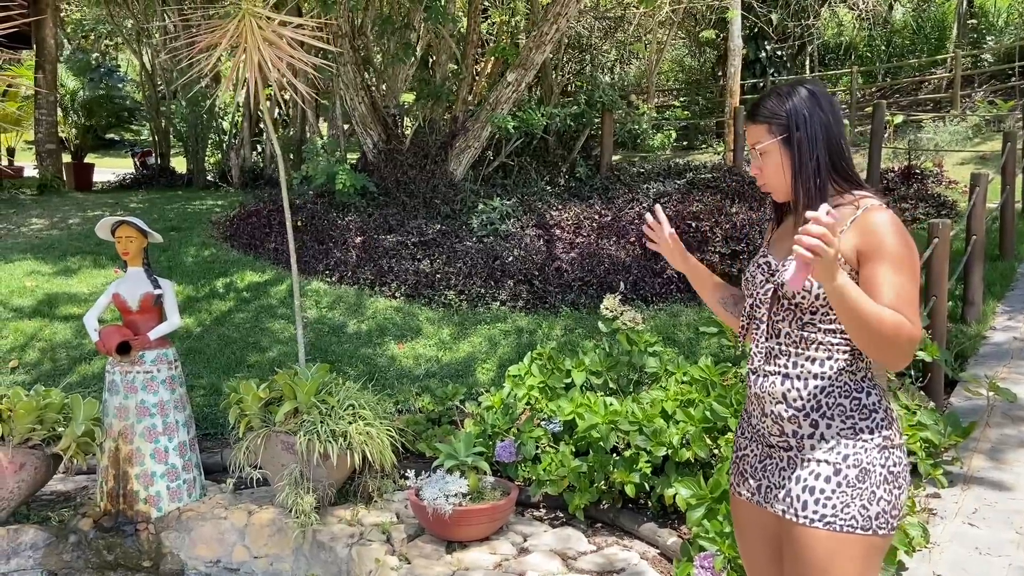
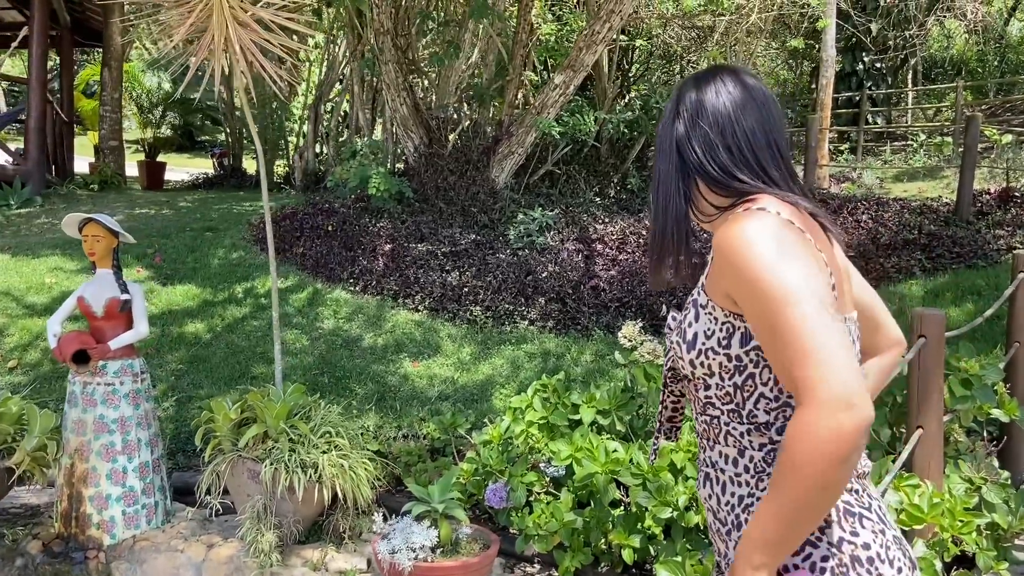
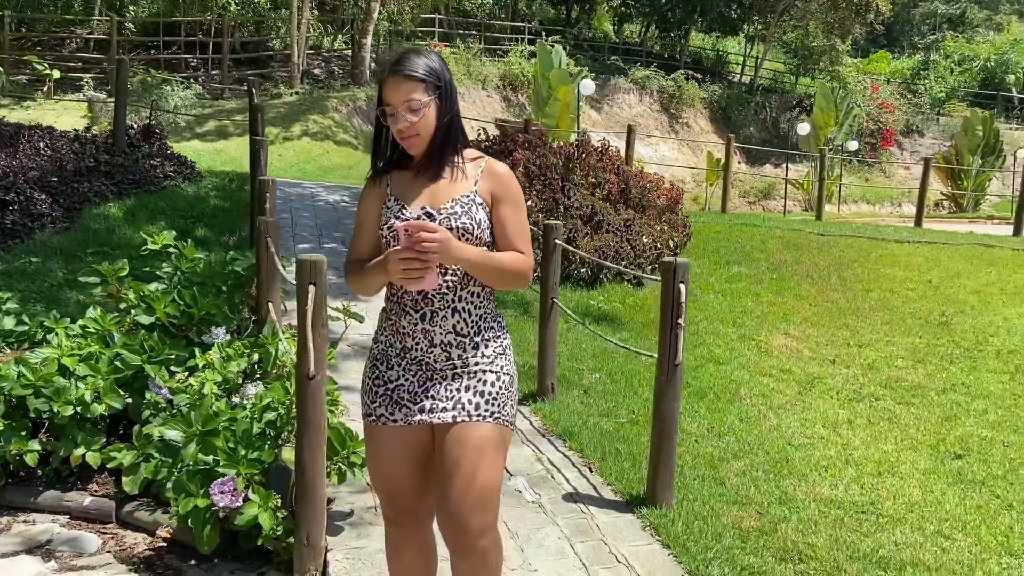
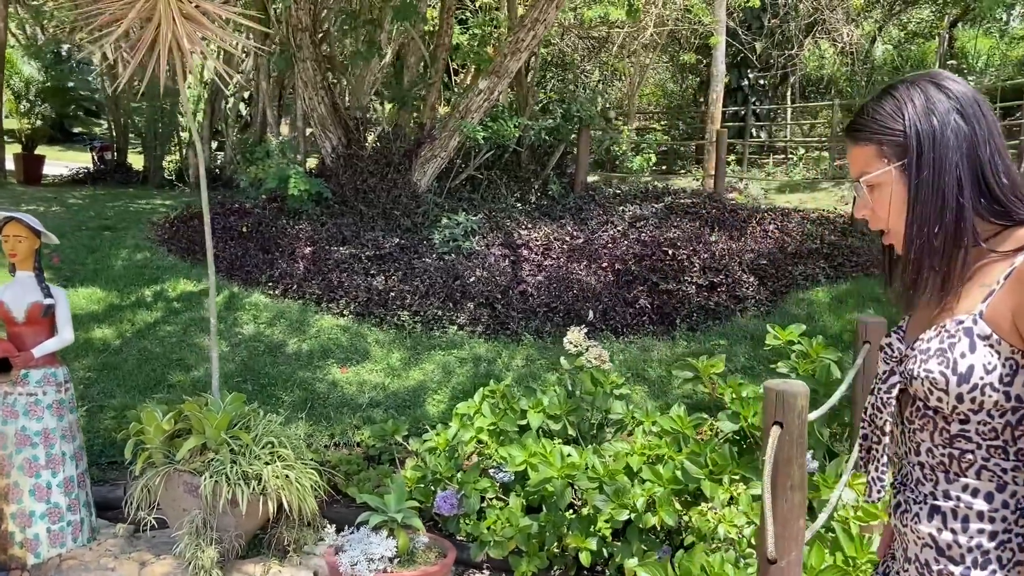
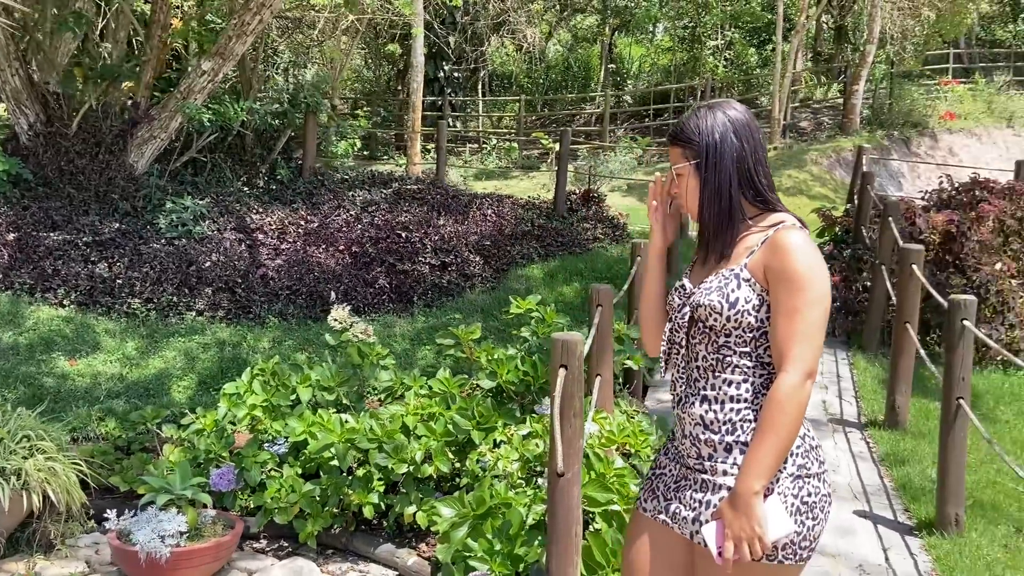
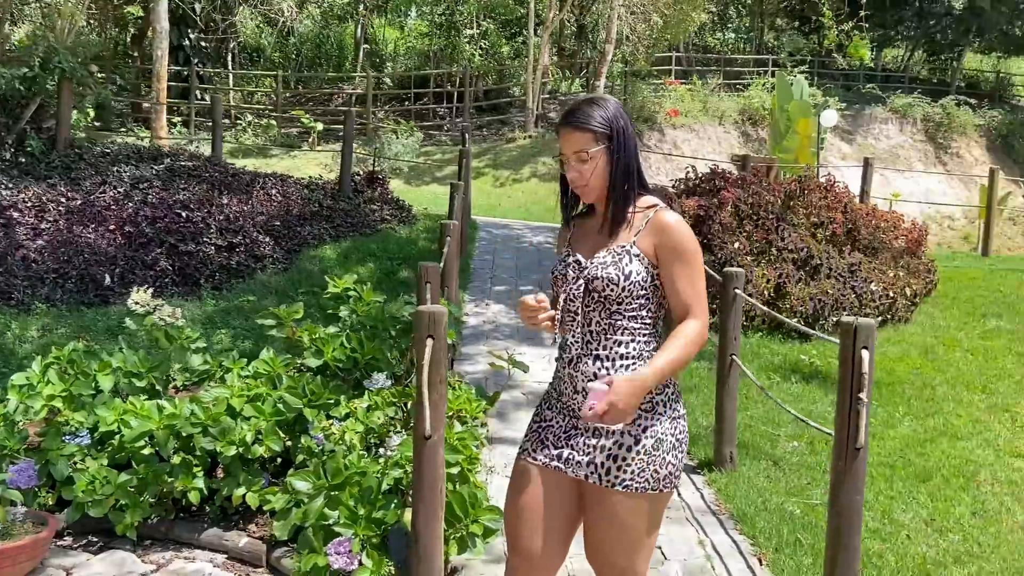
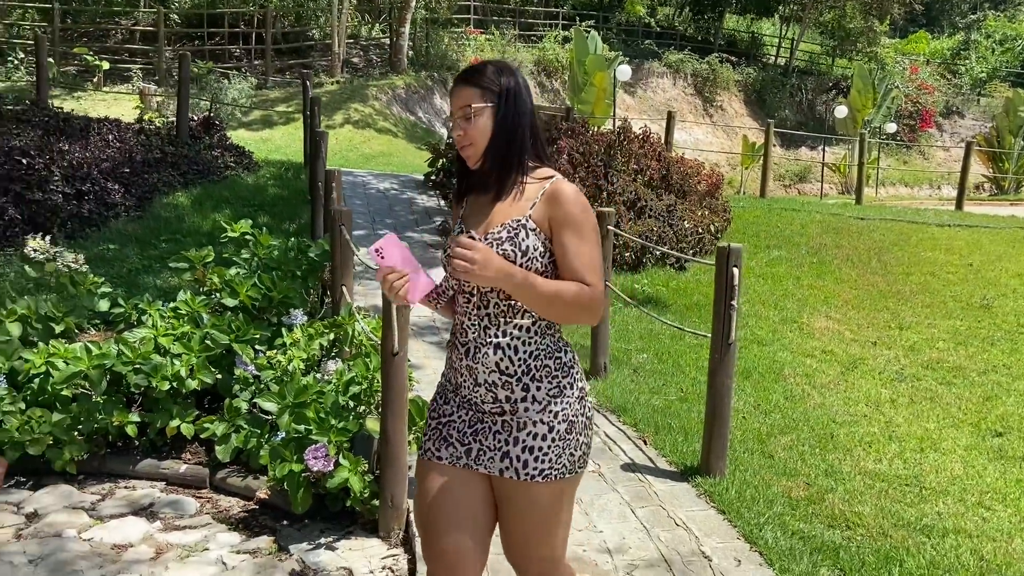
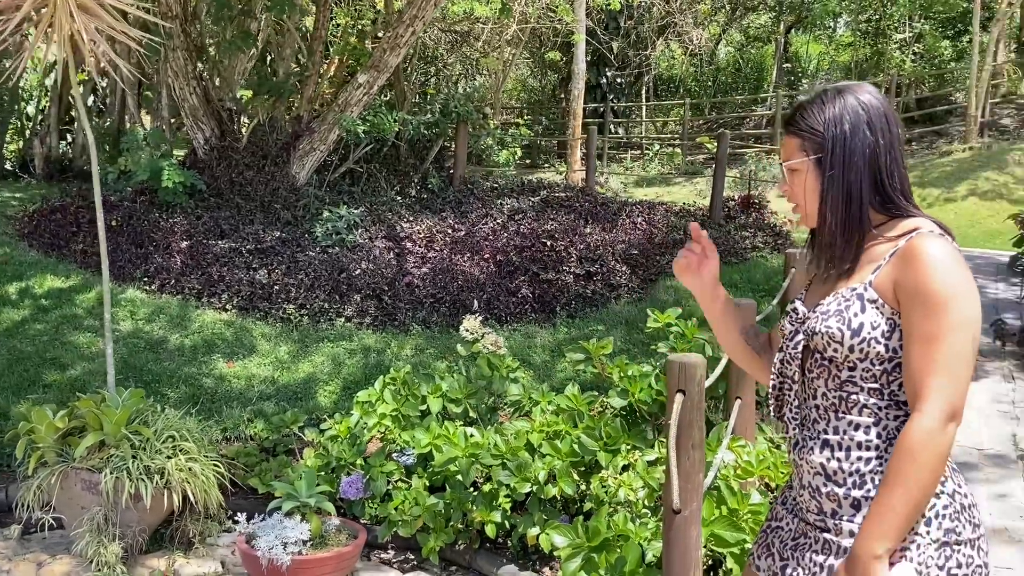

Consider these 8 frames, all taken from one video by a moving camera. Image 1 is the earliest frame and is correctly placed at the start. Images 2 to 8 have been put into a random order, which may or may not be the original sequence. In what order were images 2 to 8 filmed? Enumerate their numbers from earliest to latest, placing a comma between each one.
2, 4, 8, 5, 6, 3, 7
